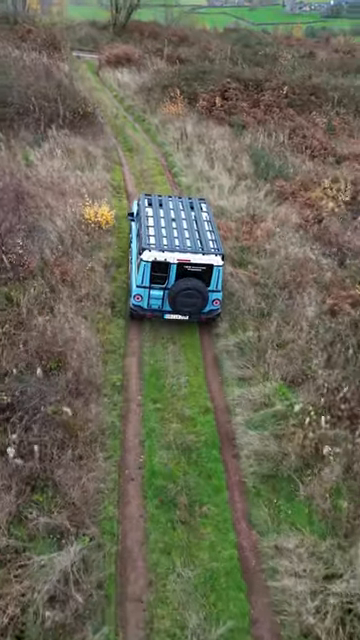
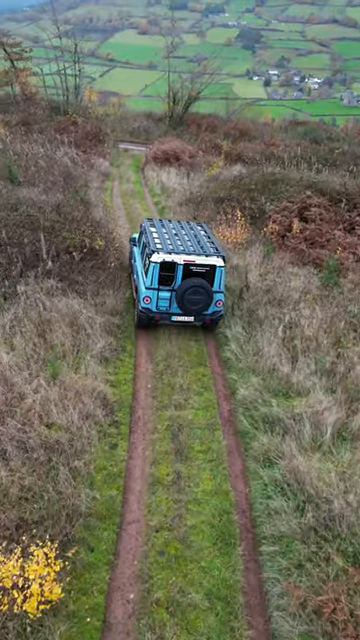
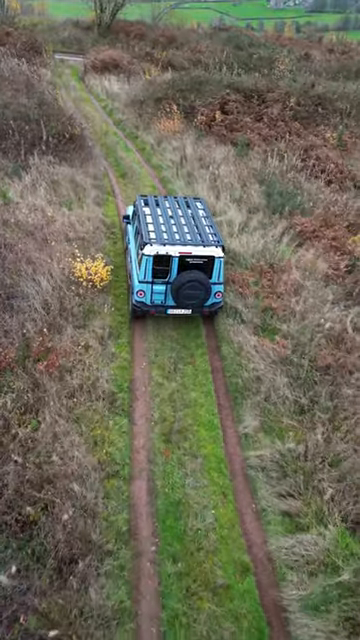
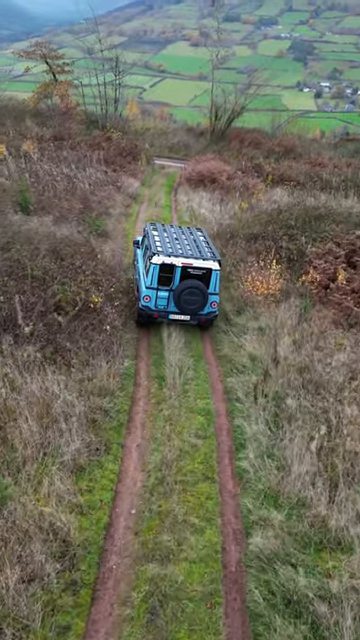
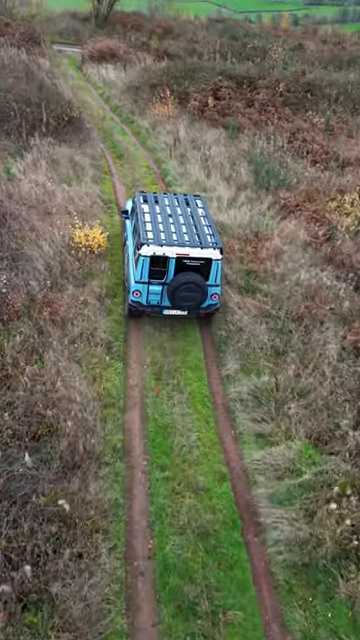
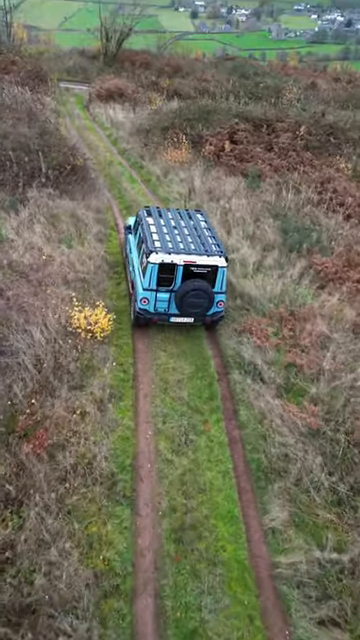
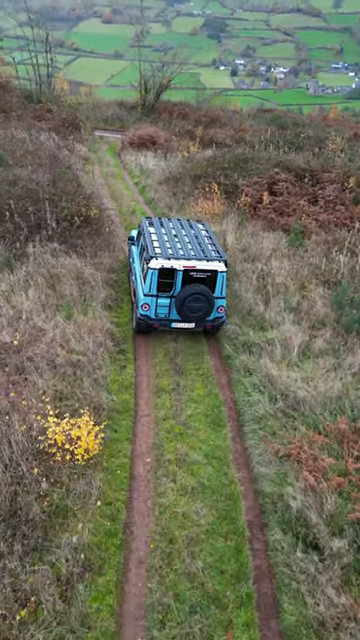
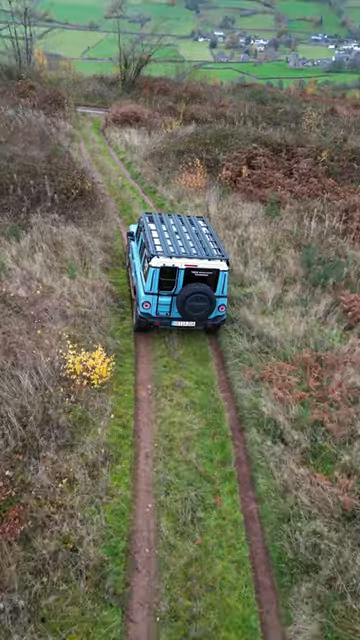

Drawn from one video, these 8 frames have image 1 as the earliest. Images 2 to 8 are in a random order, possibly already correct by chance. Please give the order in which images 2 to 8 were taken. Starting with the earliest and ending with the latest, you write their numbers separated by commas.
5, 3, 6, 8, 7, 2, 4
